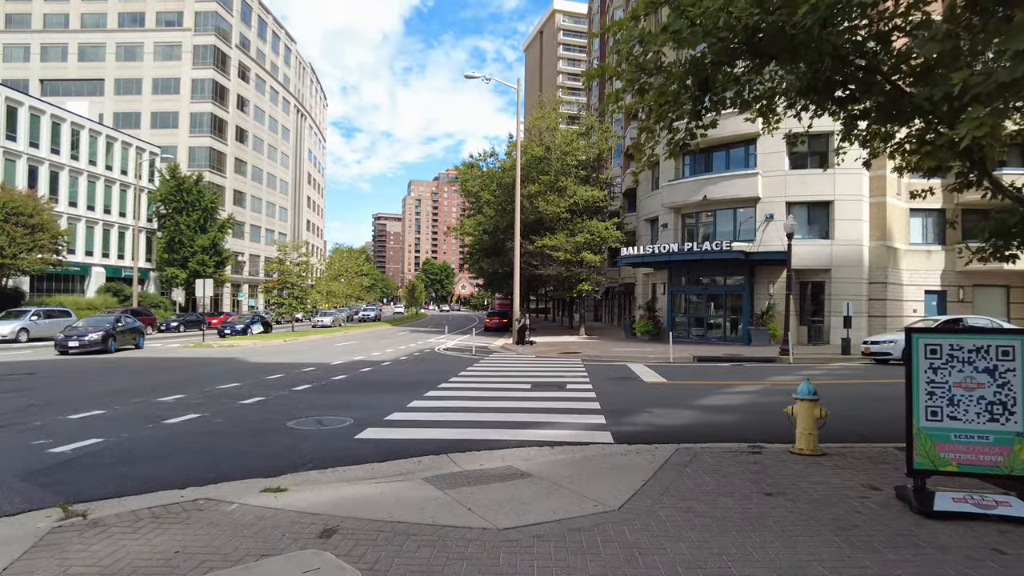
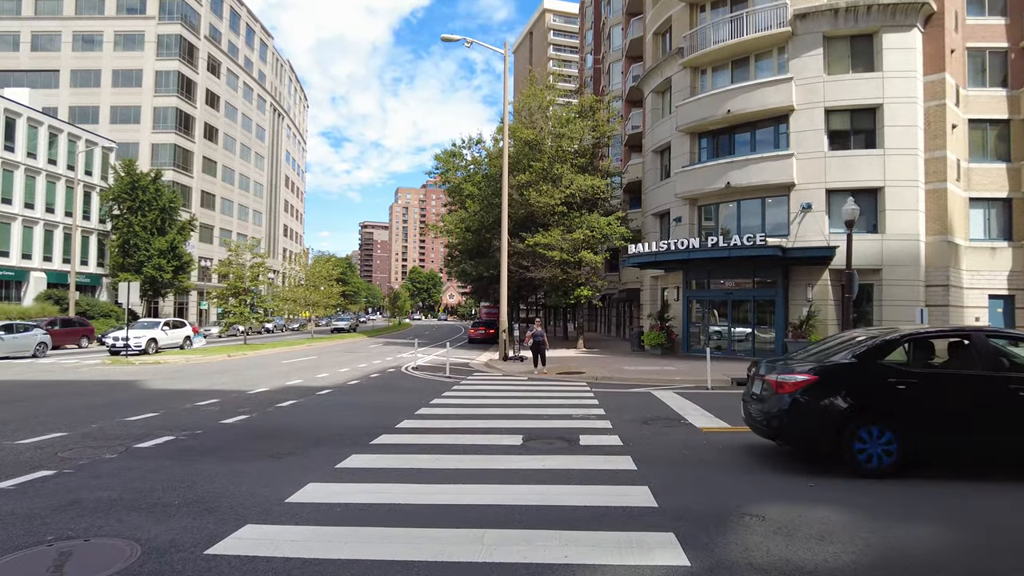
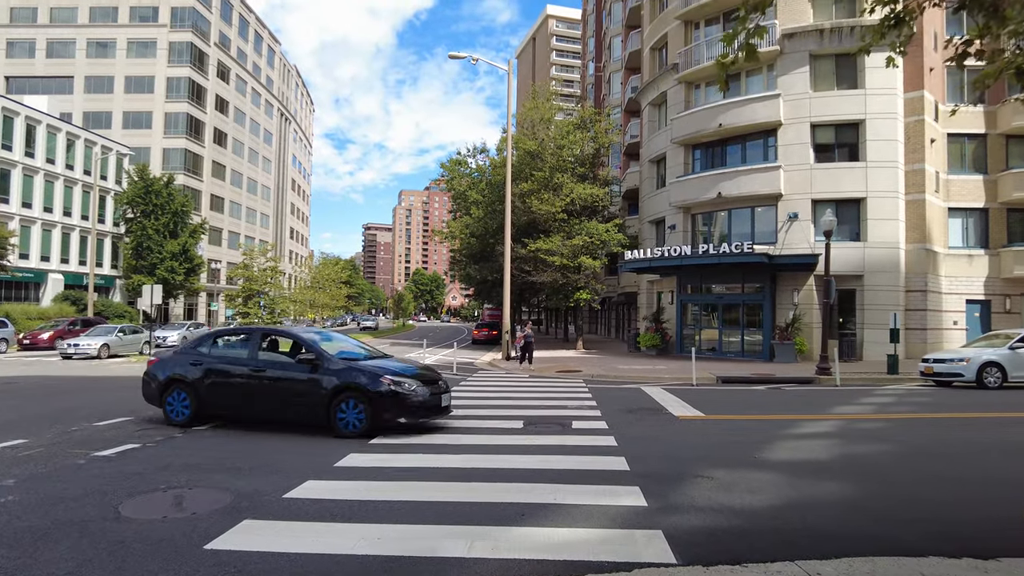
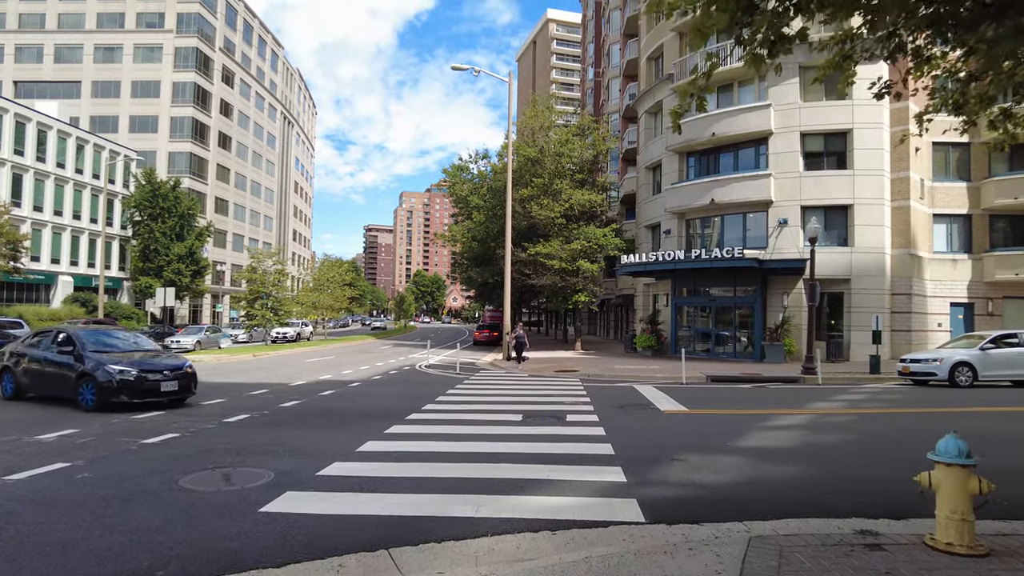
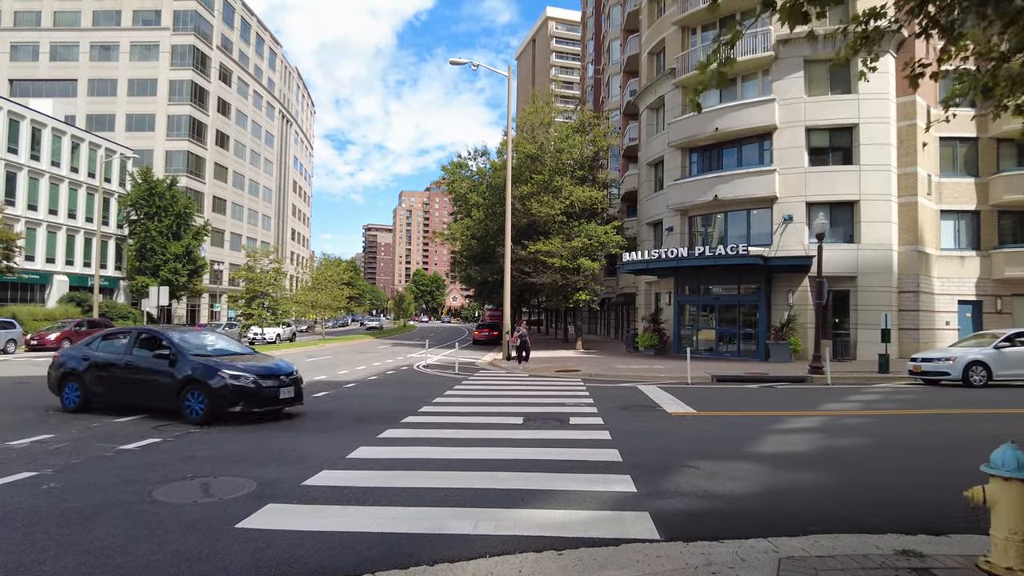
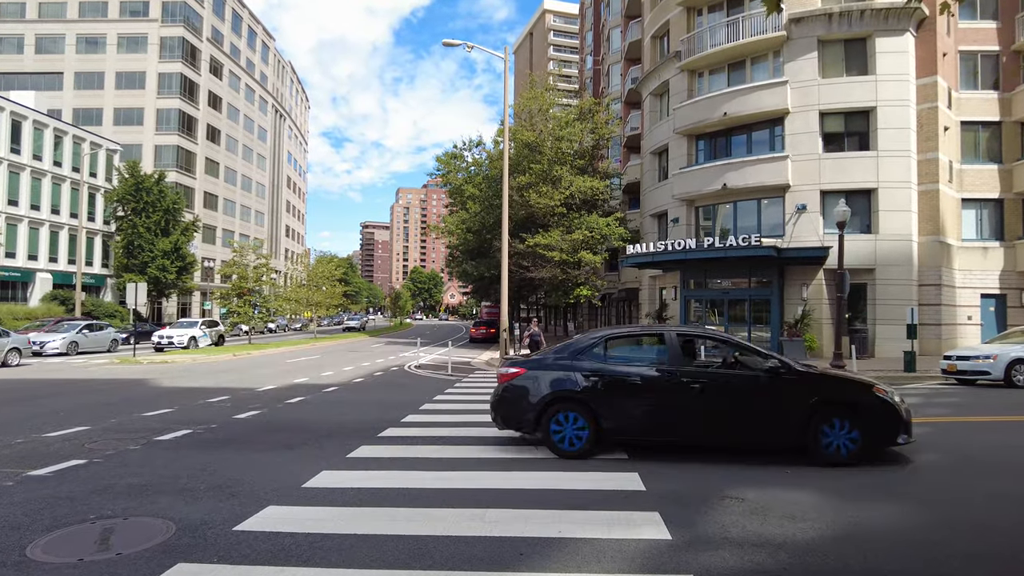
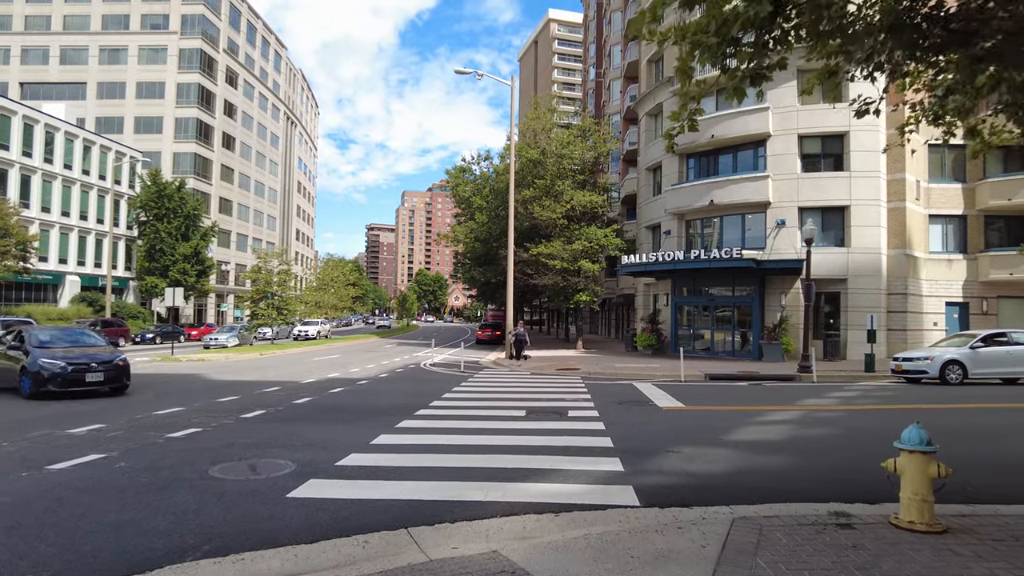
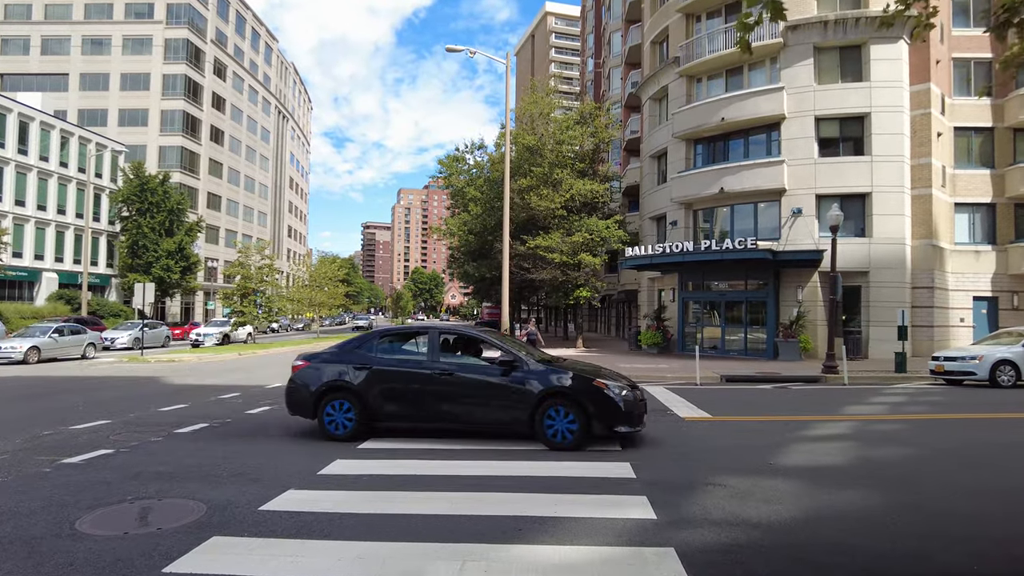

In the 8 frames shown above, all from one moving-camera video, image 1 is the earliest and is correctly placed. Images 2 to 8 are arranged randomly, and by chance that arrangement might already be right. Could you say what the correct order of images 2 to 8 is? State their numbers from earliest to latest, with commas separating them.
7, 4, 5, 3, 8, 6, 2
